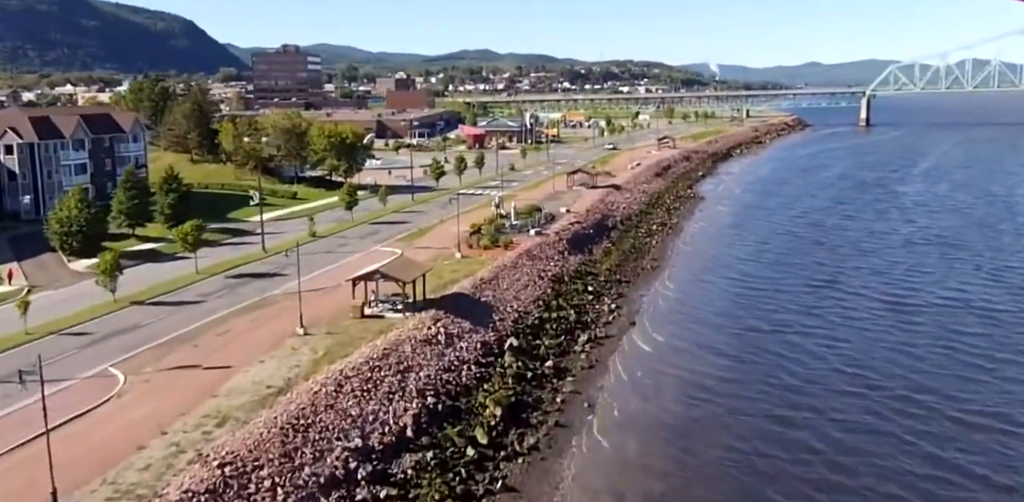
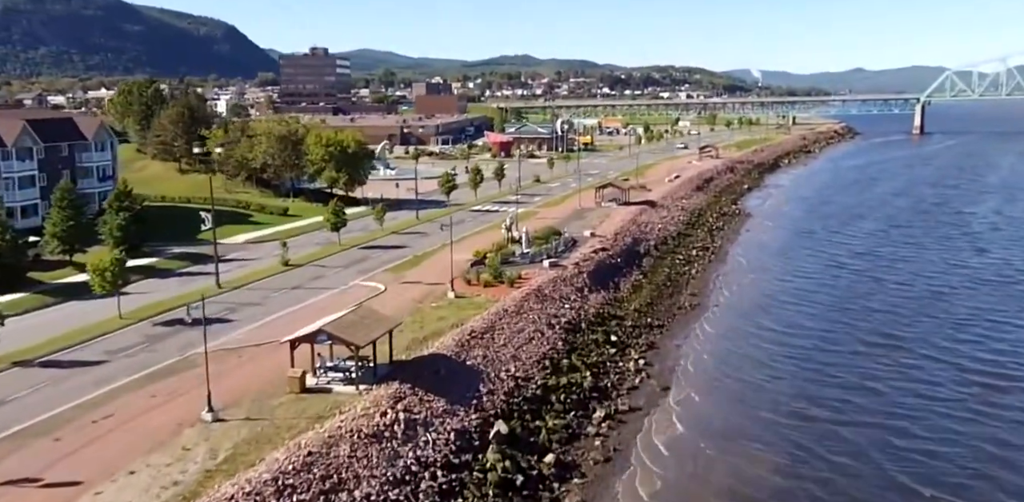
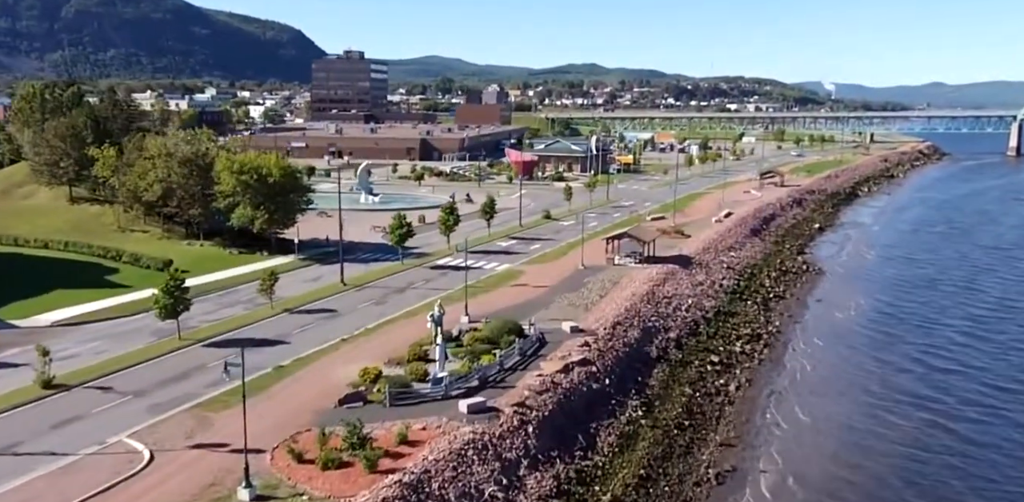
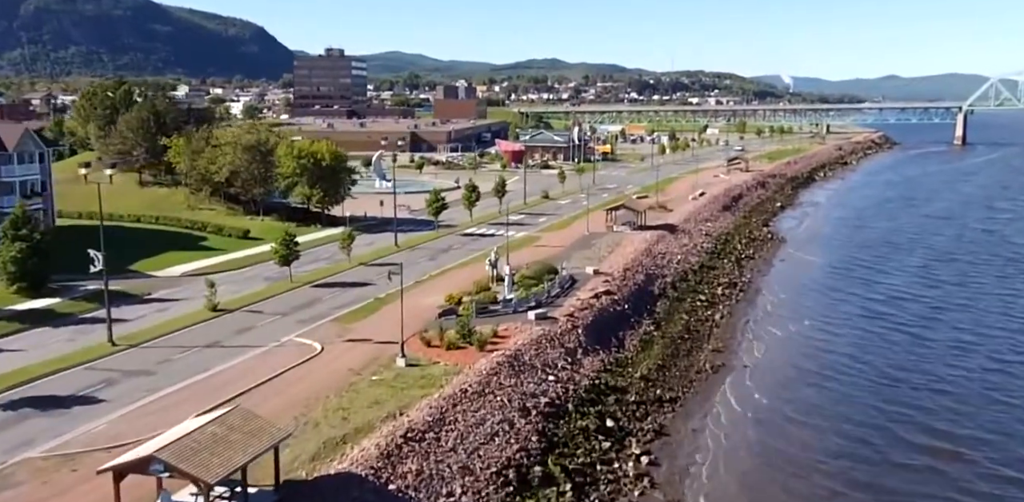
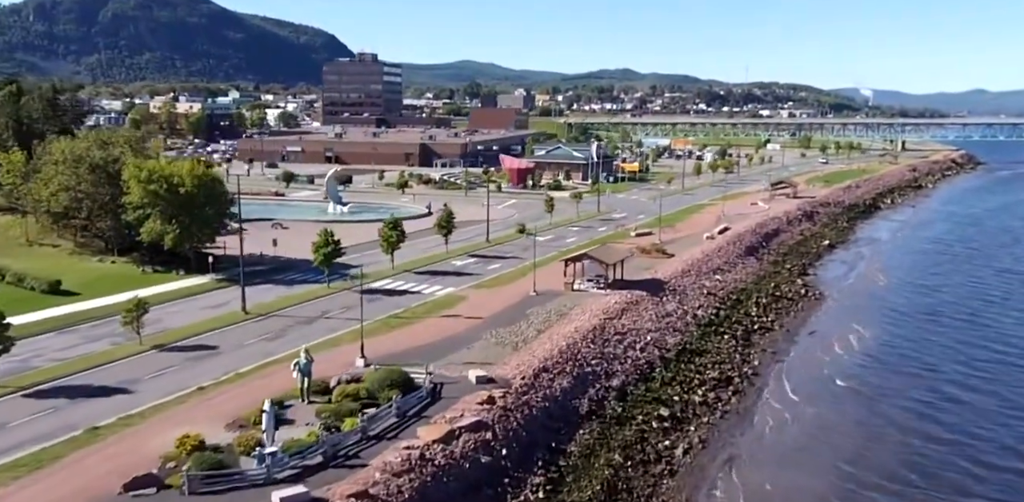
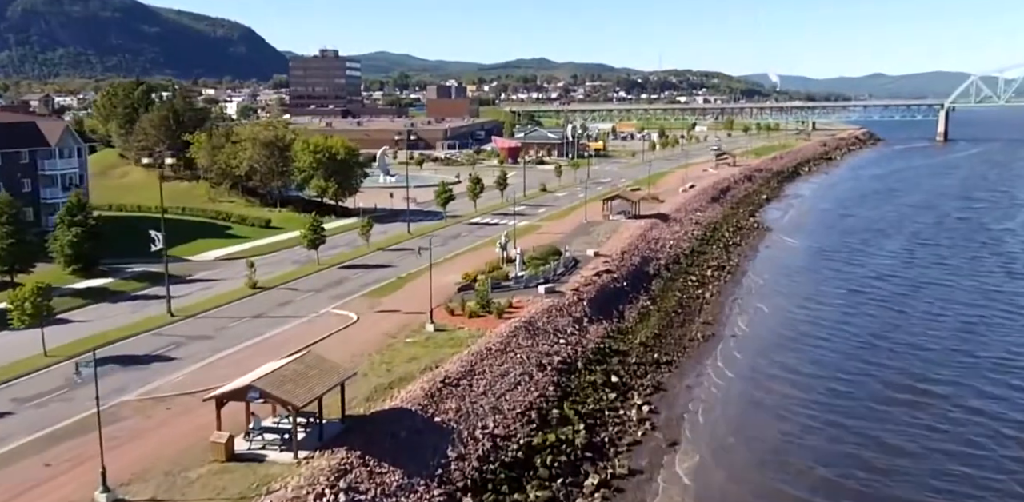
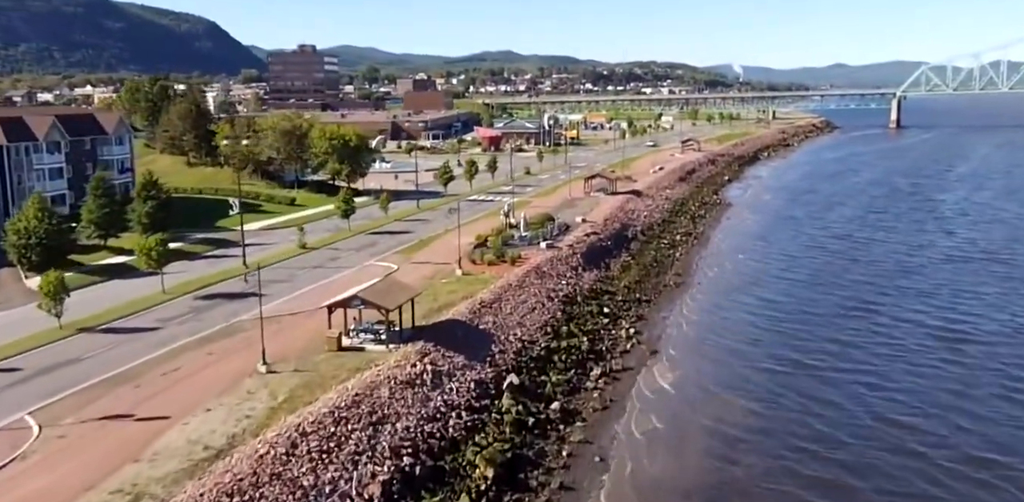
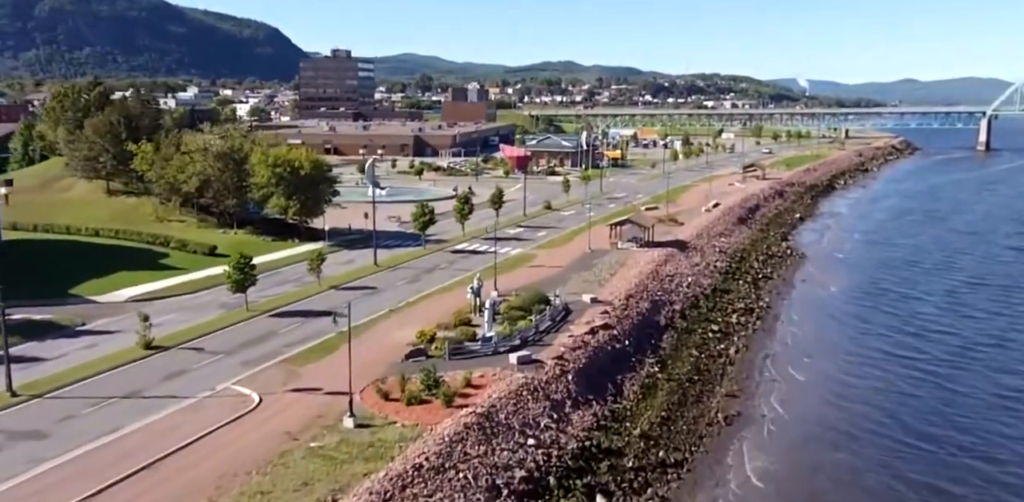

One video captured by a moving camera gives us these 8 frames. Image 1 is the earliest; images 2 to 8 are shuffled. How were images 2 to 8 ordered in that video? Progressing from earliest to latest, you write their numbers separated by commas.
7, 2, 6, 4, 8, 3, 5
